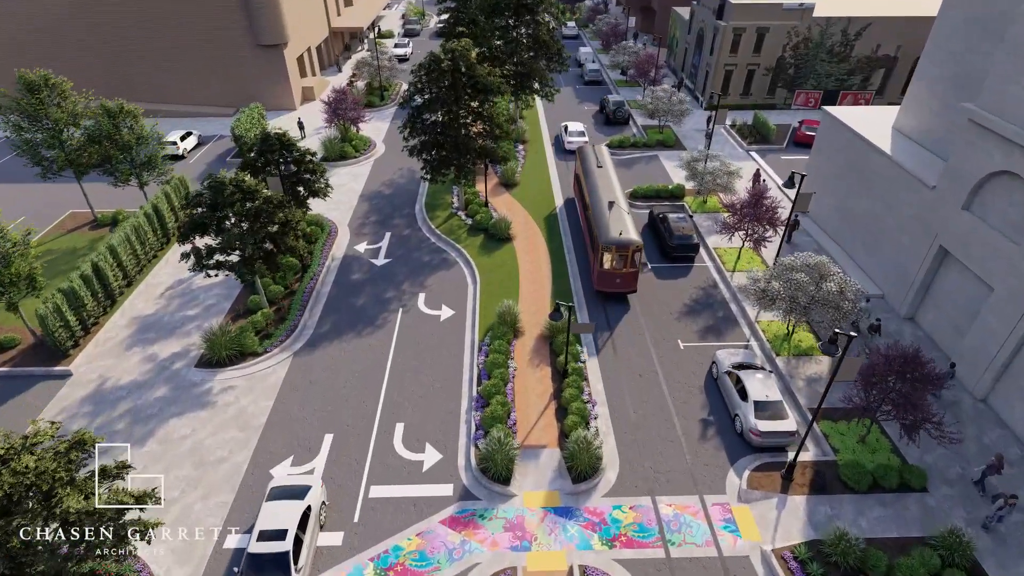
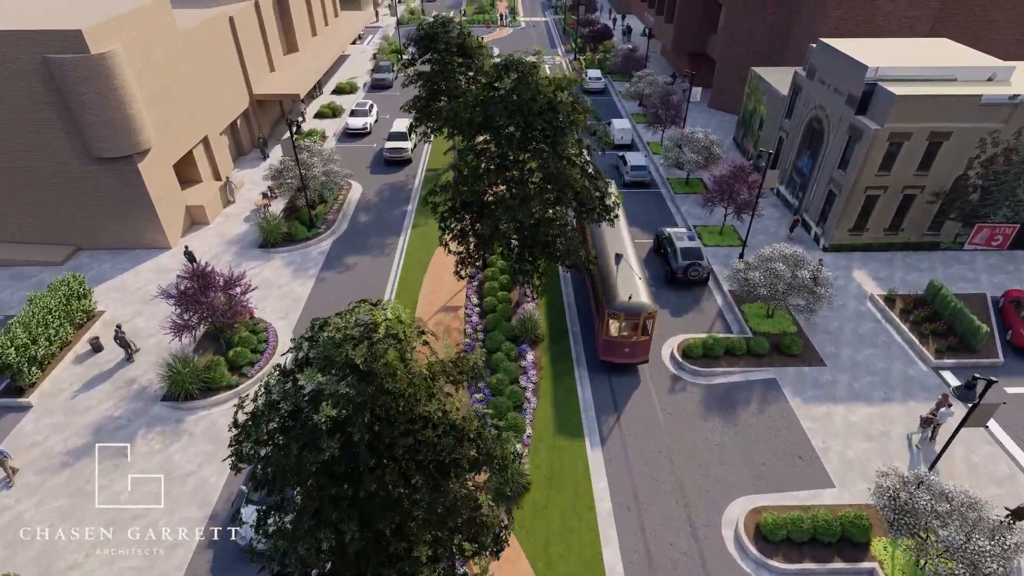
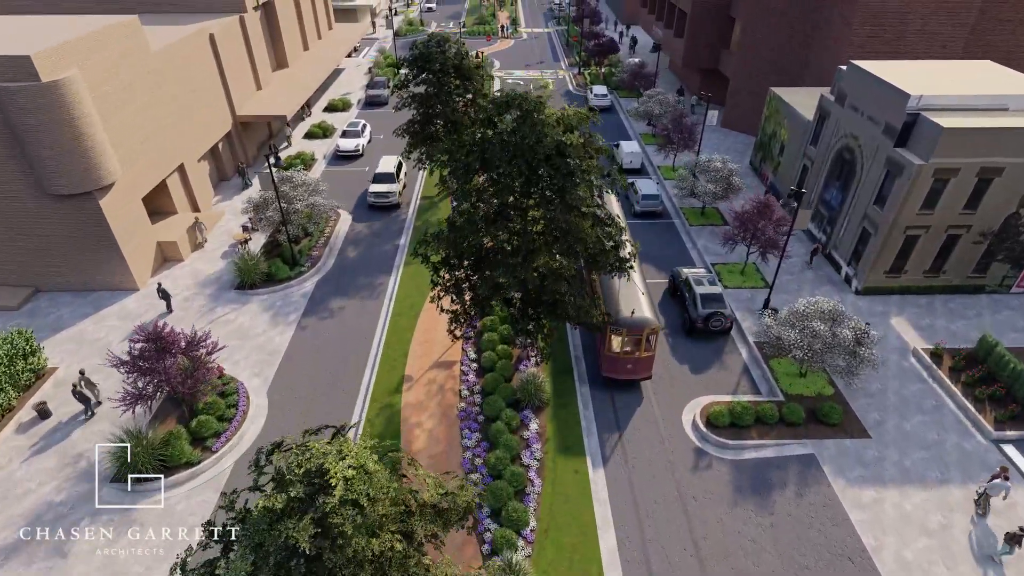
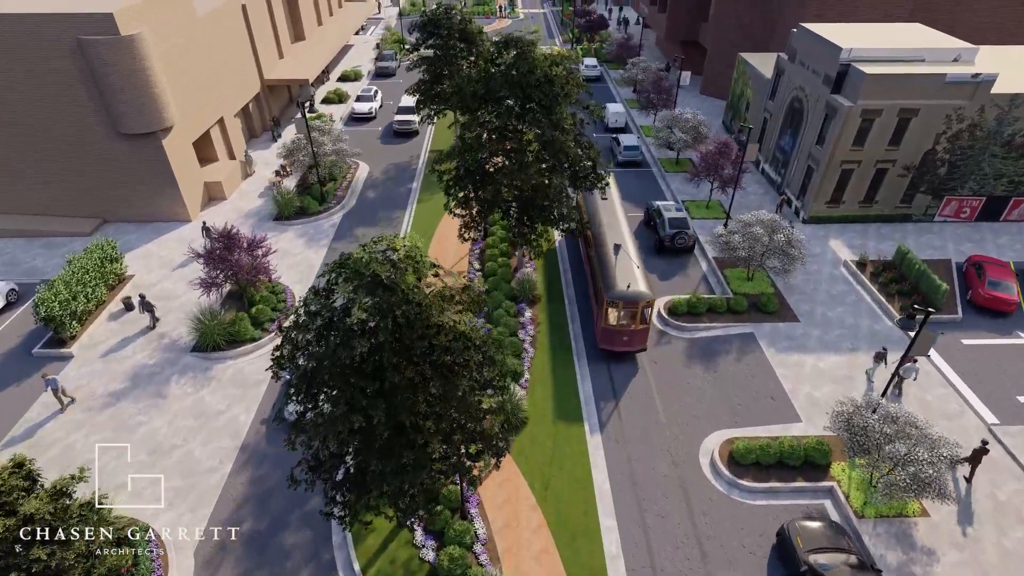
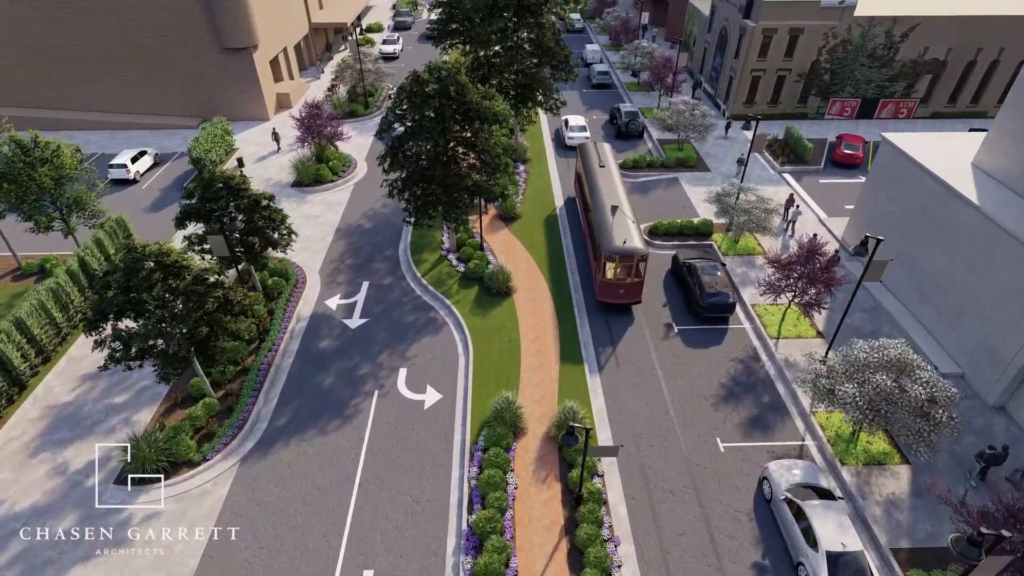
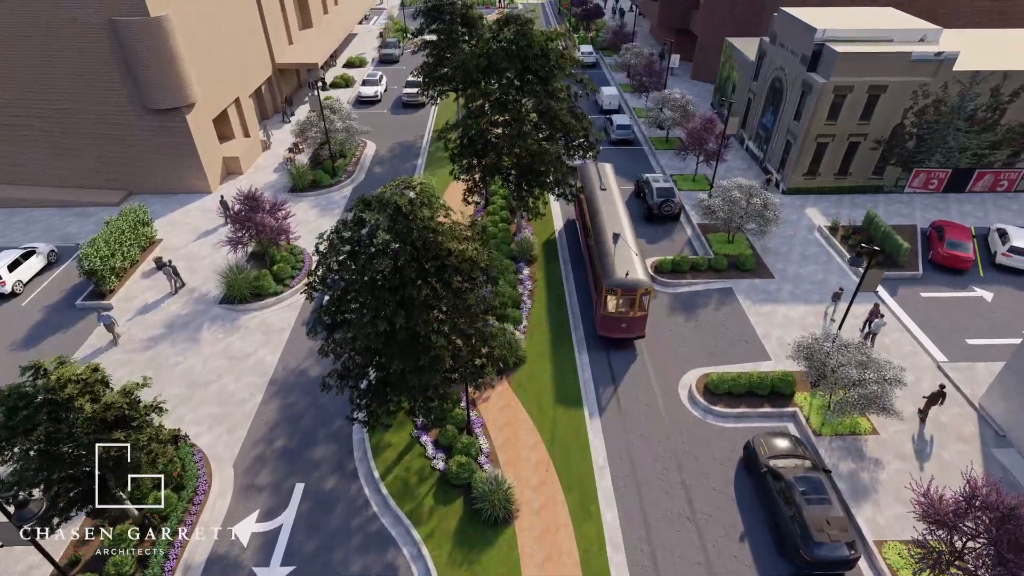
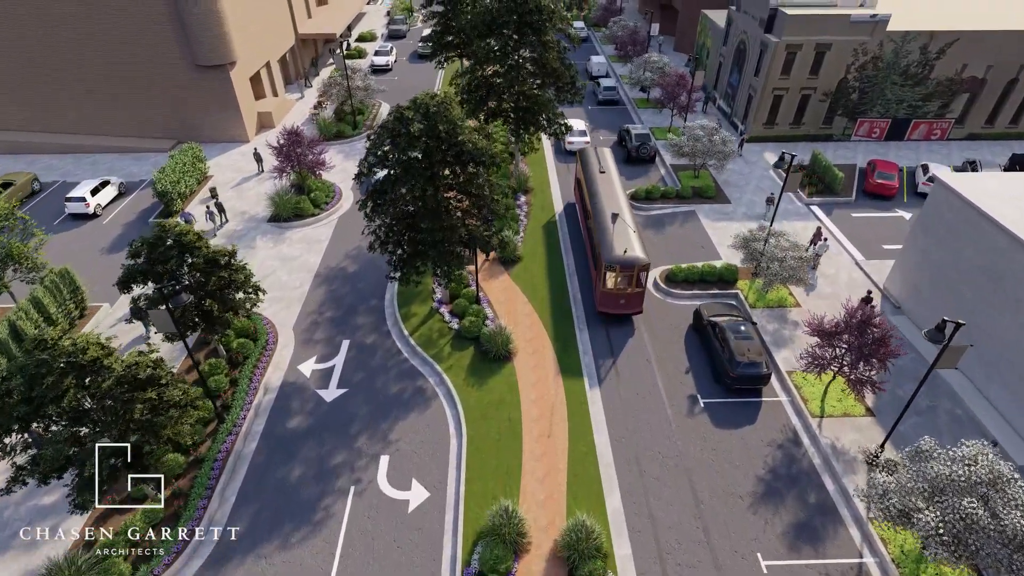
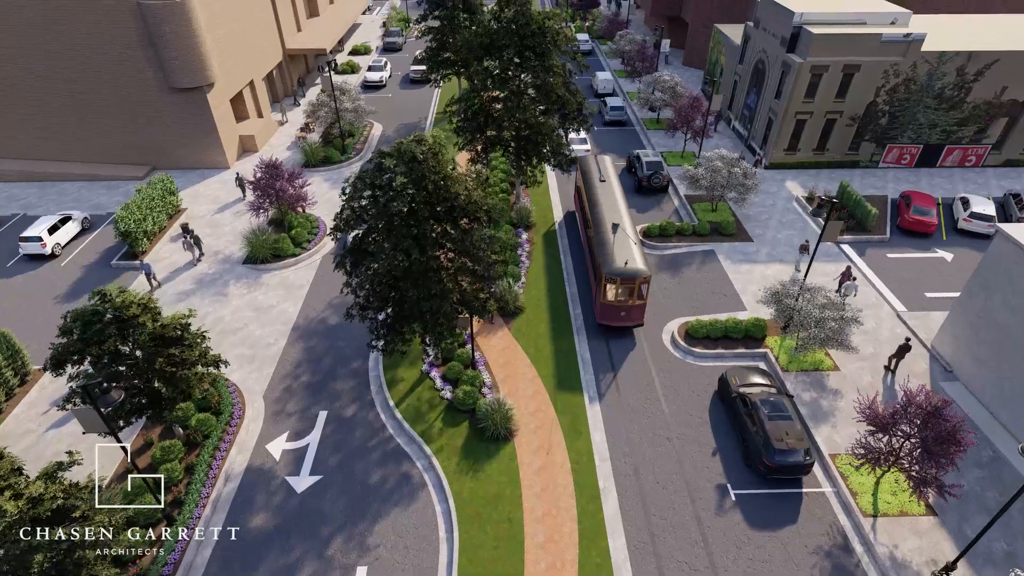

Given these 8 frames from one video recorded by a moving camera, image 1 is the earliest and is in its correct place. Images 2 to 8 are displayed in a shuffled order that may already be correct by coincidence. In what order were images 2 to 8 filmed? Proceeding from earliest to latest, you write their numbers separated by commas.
5, 7, 8, 6, 4, 2, 3
